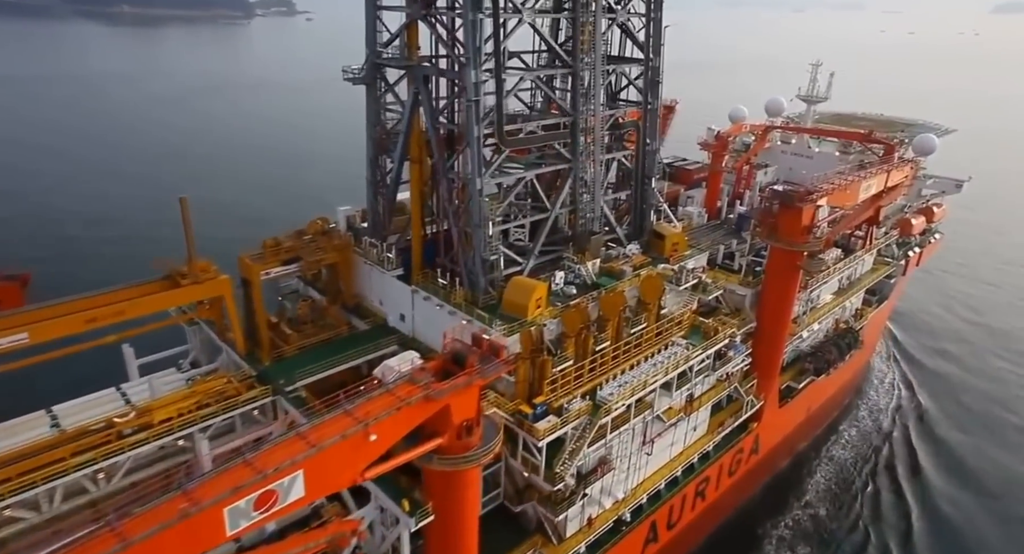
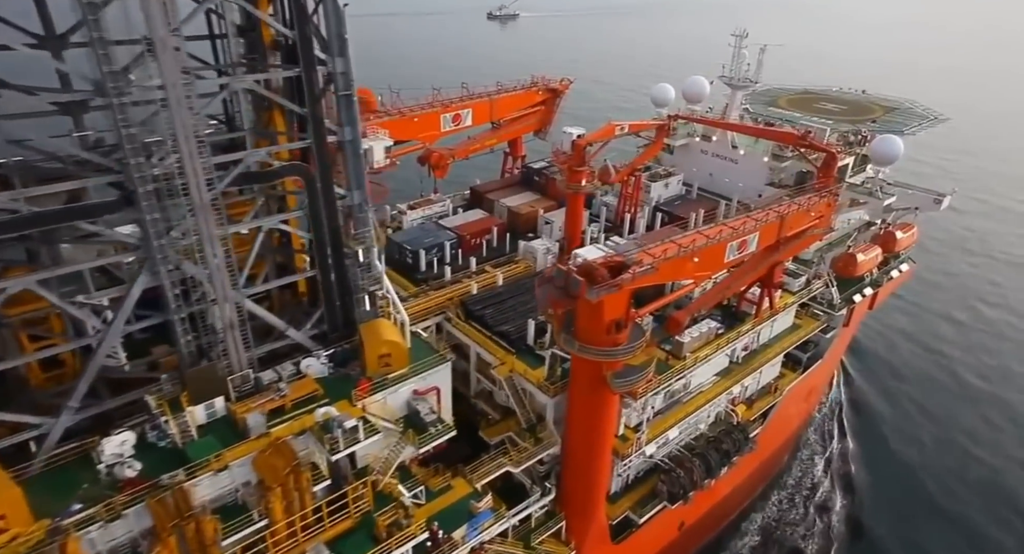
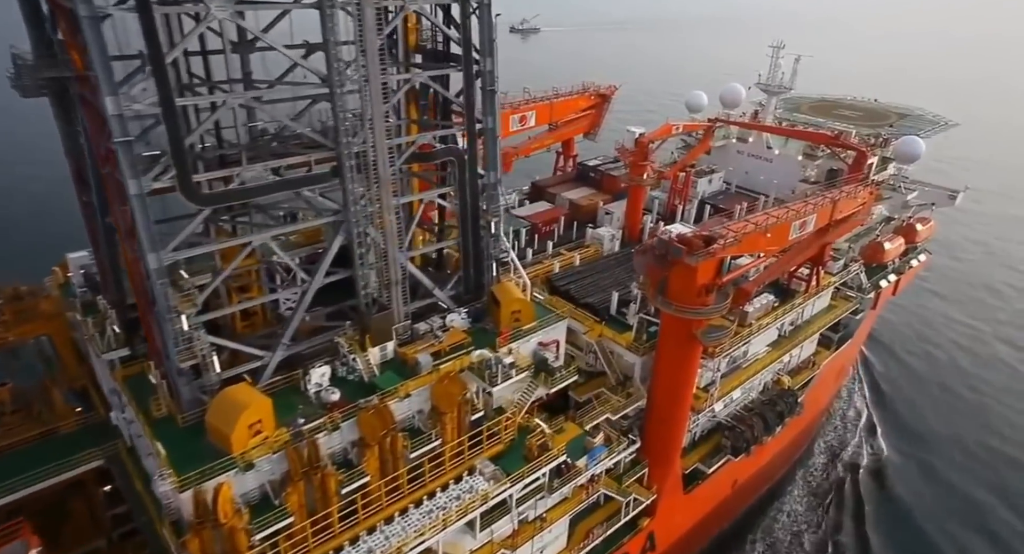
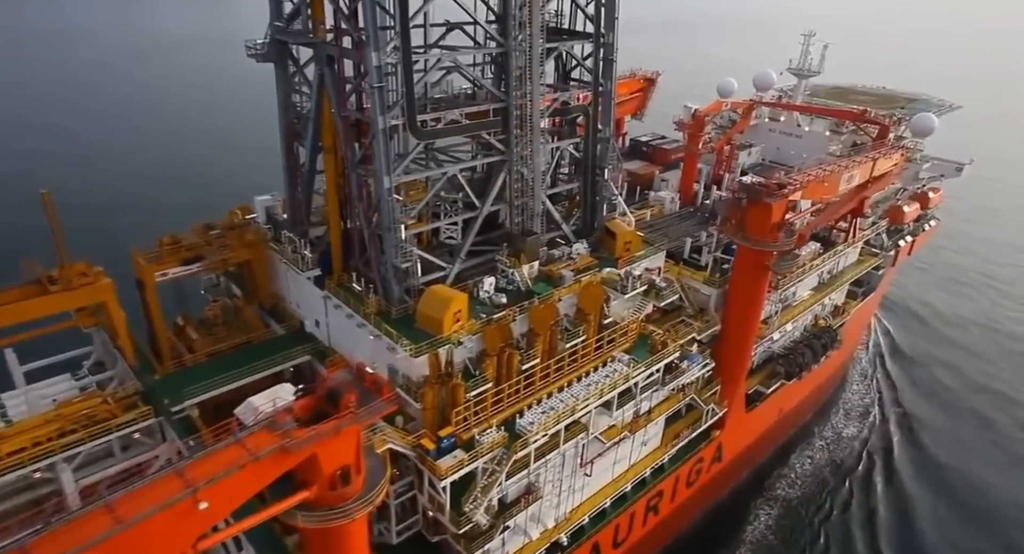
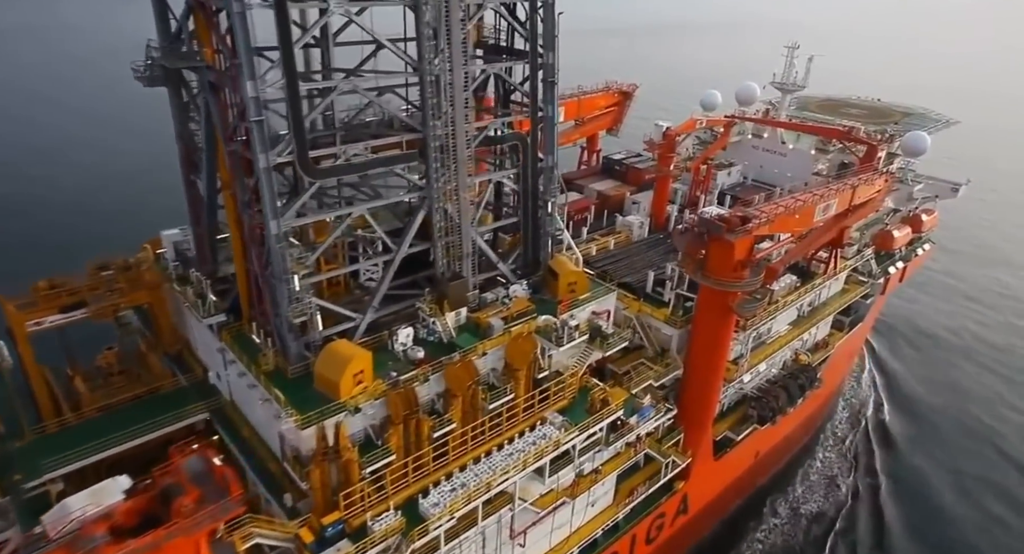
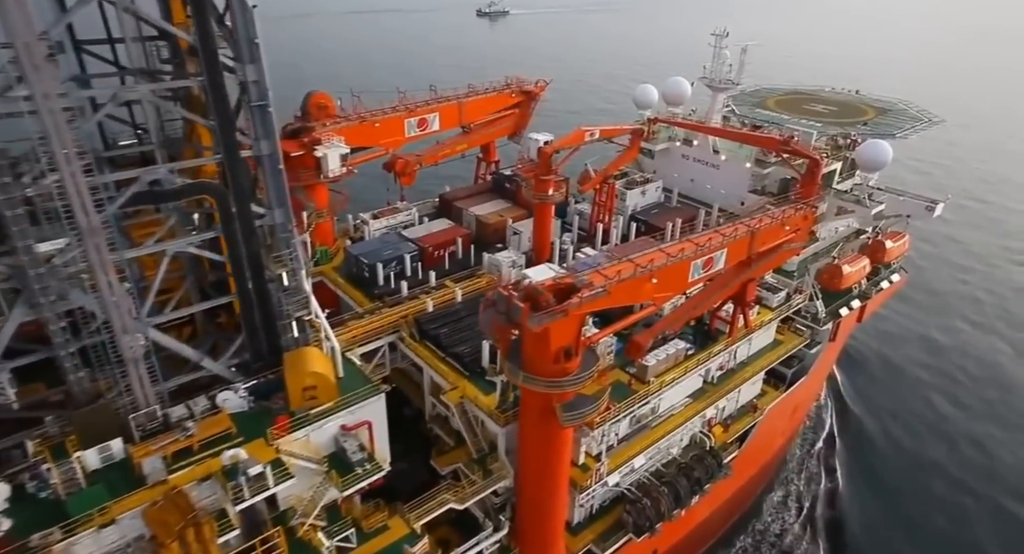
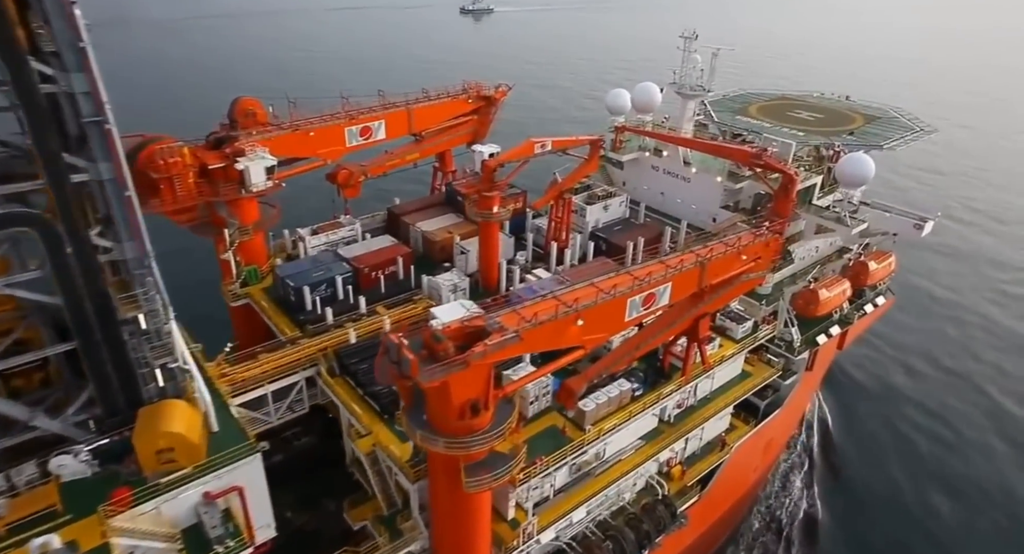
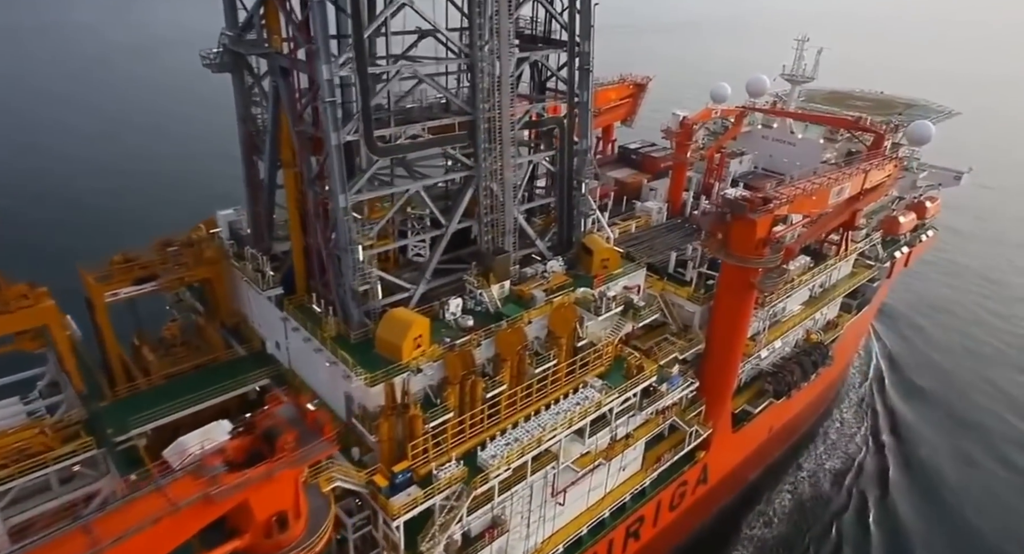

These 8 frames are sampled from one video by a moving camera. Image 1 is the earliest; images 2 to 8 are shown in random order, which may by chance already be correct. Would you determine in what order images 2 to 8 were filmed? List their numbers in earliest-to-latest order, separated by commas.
4, 8, 5, 3, 2, 6, 7
